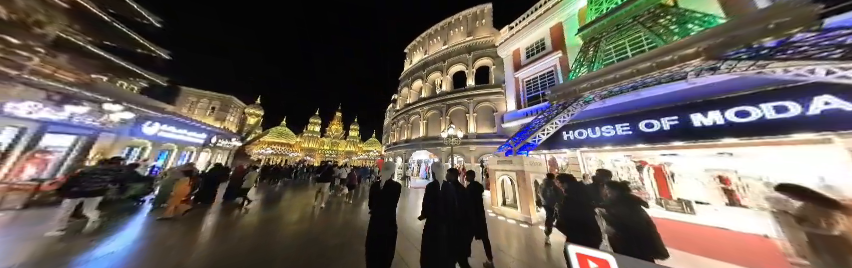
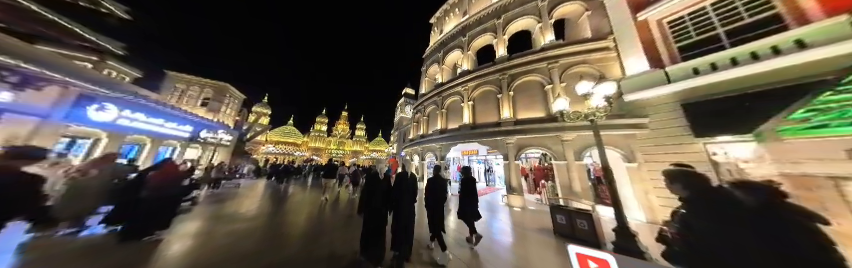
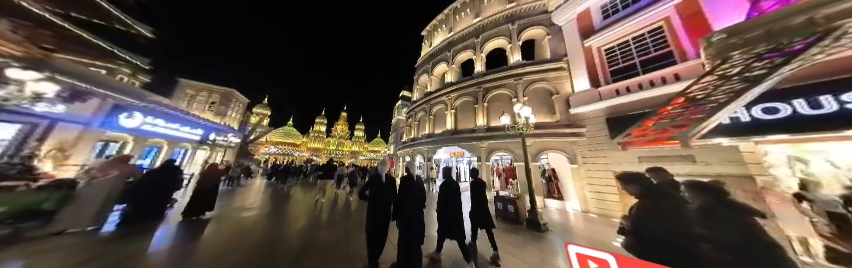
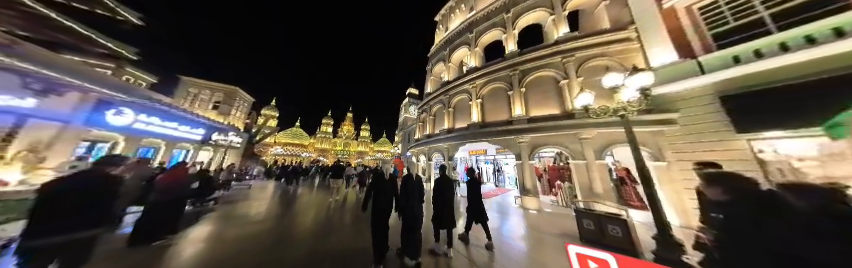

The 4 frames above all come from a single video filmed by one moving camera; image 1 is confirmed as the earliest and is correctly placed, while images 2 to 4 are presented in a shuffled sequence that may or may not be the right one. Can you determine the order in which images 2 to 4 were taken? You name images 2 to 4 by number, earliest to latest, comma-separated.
3, 2, 4
